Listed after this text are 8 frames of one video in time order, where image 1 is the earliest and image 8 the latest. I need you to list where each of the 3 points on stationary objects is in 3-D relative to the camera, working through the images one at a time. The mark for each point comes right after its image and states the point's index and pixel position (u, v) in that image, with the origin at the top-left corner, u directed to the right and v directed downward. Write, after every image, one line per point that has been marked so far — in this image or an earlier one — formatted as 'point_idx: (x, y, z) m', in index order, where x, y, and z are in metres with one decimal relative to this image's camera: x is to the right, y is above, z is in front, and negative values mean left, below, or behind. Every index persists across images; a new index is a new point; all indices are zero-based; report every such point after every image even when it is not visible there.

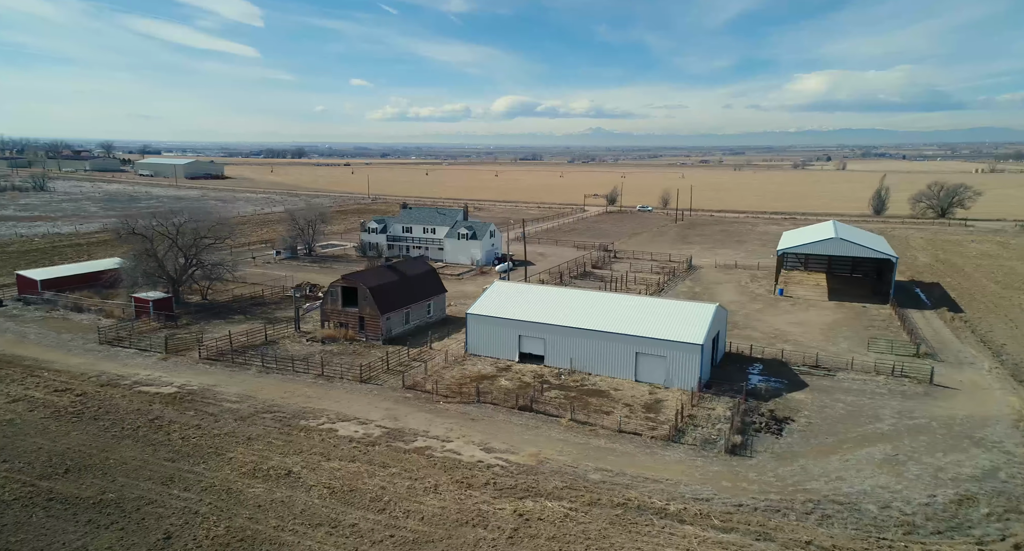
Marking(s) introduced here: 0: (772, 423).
0: (+7.5, -4.3, +19.4) m
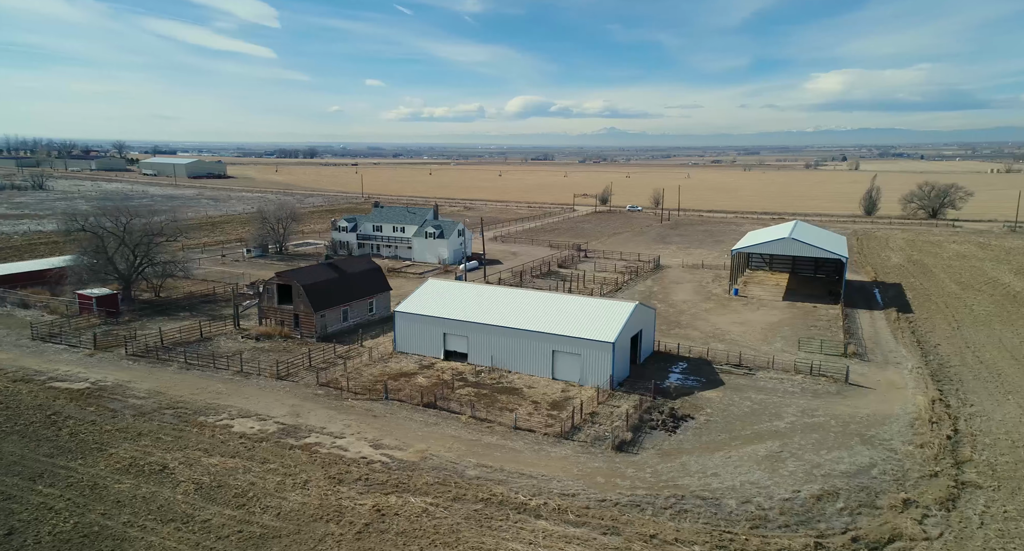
0: (+4.6, -4.2, +19.5) m
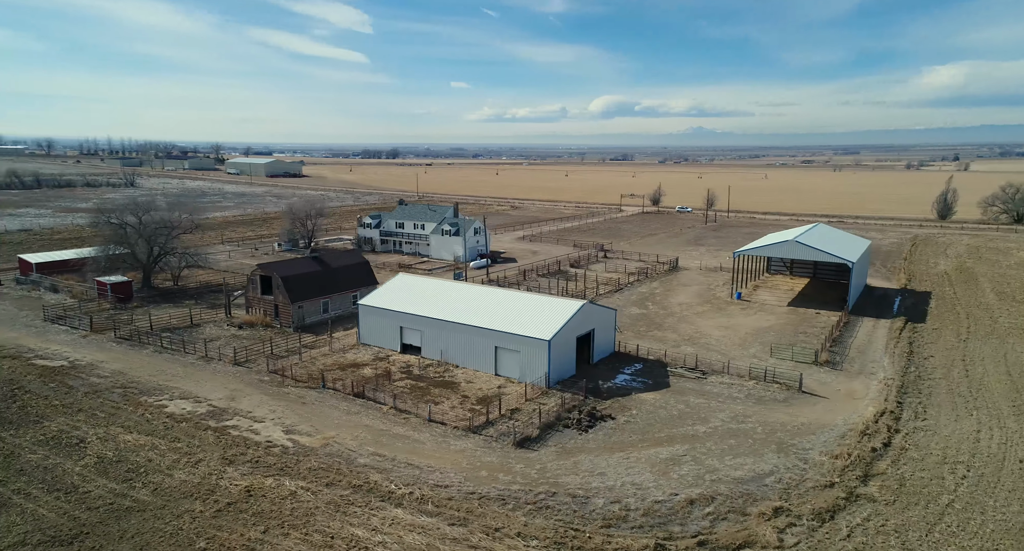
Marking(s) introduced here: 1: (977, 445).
0: (+2.2, -4.1, +19.3) m
1: (+12.7, -4.5, +18.2) m
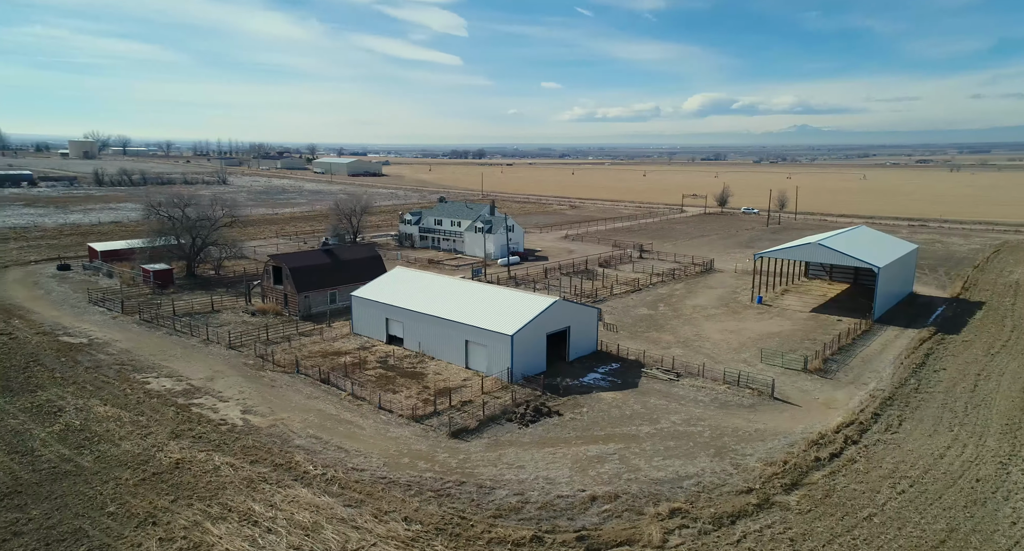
0: (+0.6, -4.0, +19.4) m
1: (+10.9, -4.7, +17.1) m
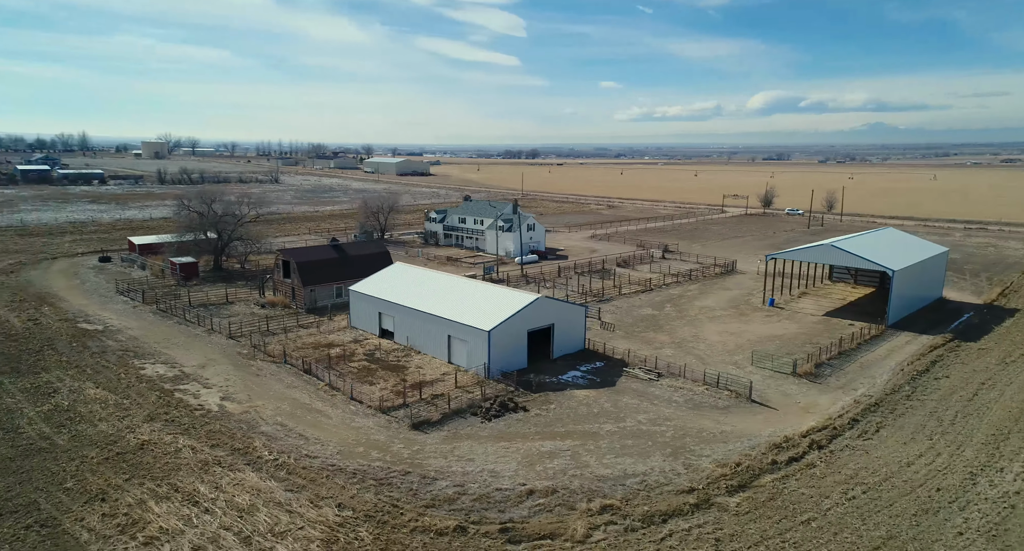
0: (-0.4, -3.9, +19.6) m
1: (+9.8, -4.7, +16.6) m
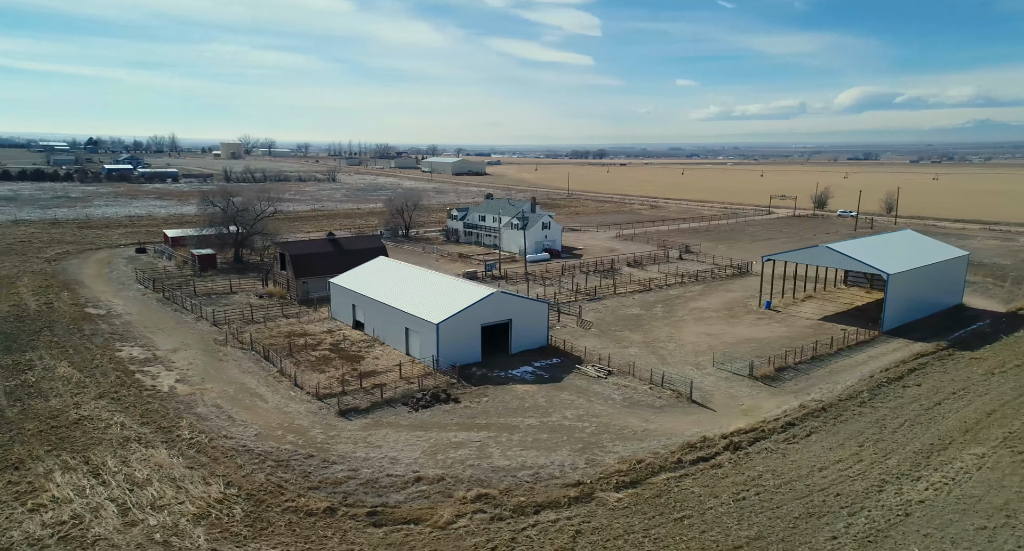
0: (-2.4, -3.7, +20.0) m
1: (+7.4, -4.7, +16.2) m
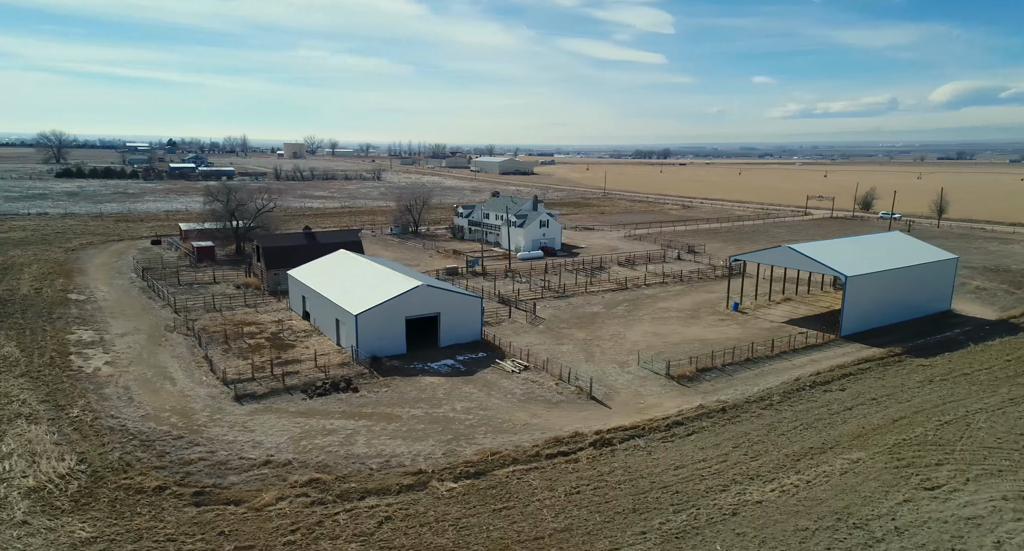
0: (-5.6, -3.5, +20.6) m
1: (+3.9, -4.7, +16.0) m
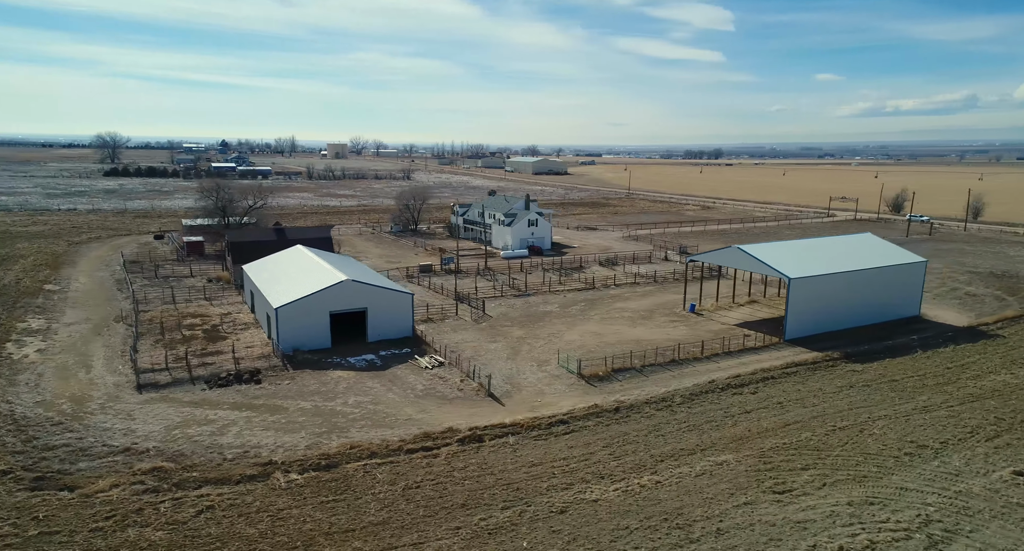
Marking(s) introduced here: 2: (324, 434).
0: (-8.8, -3.3, +21.1) m
1: (+0.5, -4.6, +16.0) m
2: (-4.9, -4.1, +17.7) m
